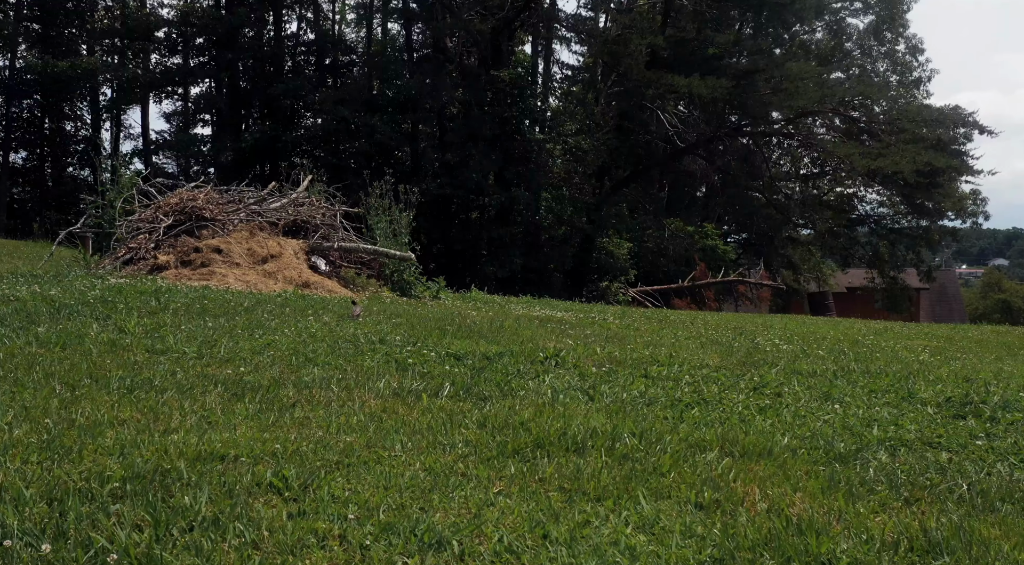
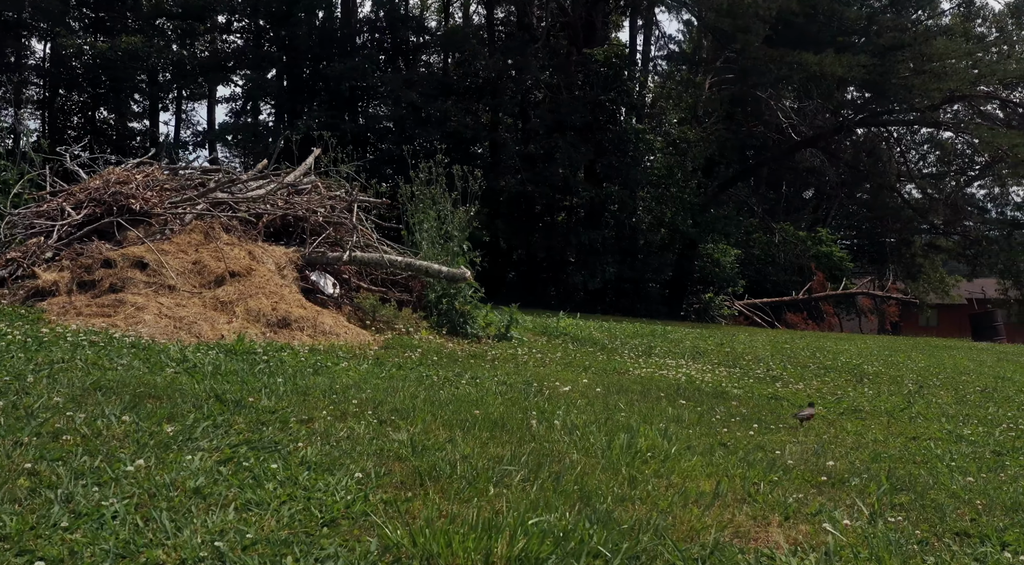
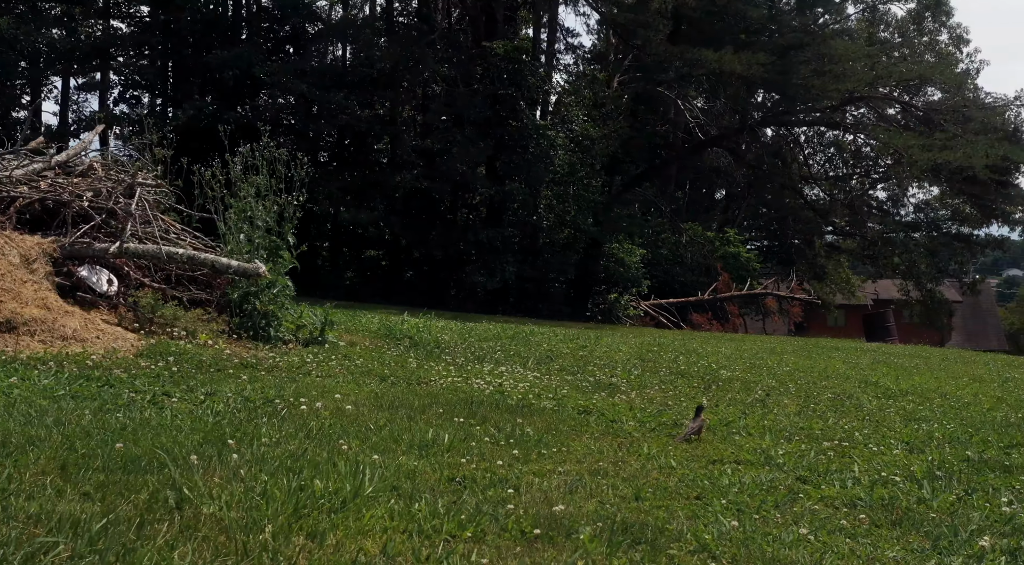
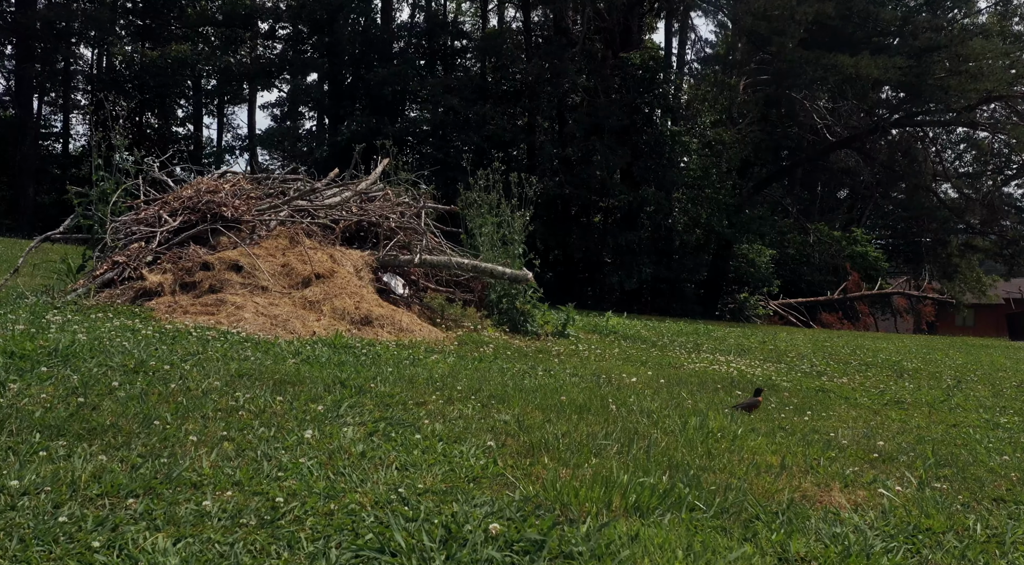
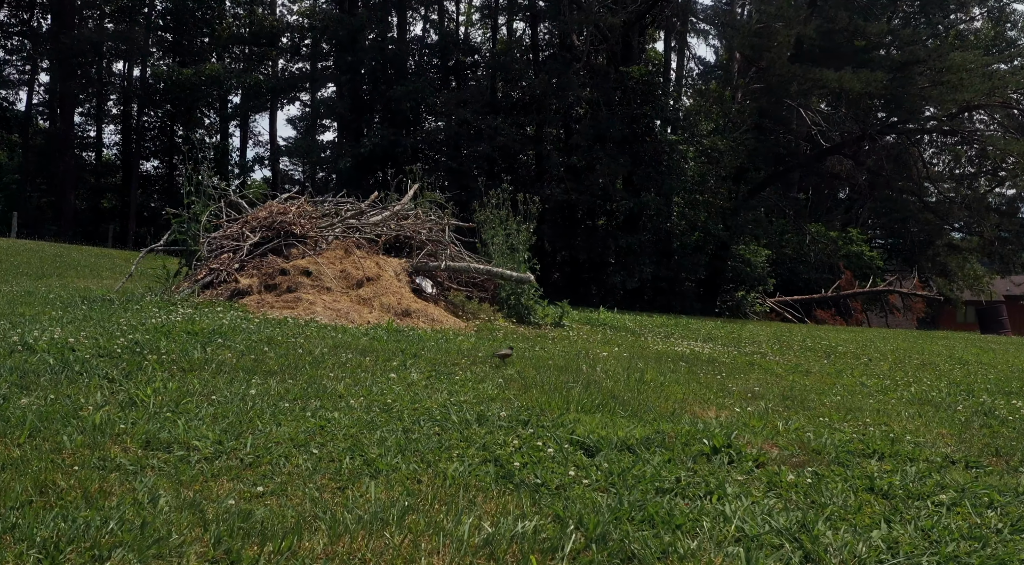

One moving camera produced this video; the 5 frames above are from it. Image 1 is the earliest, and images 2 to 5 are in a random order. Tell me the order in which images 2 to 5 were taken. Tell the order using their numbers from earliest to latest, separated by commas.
5, 4, 2, 3
